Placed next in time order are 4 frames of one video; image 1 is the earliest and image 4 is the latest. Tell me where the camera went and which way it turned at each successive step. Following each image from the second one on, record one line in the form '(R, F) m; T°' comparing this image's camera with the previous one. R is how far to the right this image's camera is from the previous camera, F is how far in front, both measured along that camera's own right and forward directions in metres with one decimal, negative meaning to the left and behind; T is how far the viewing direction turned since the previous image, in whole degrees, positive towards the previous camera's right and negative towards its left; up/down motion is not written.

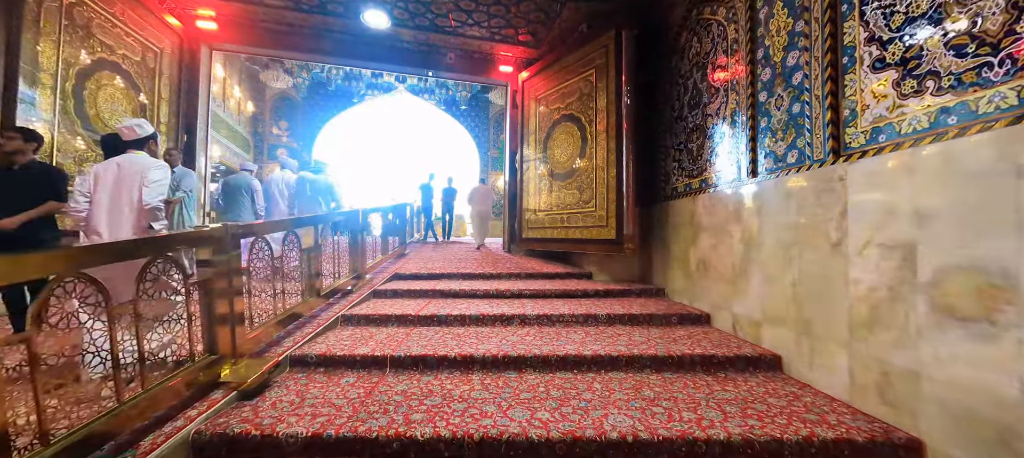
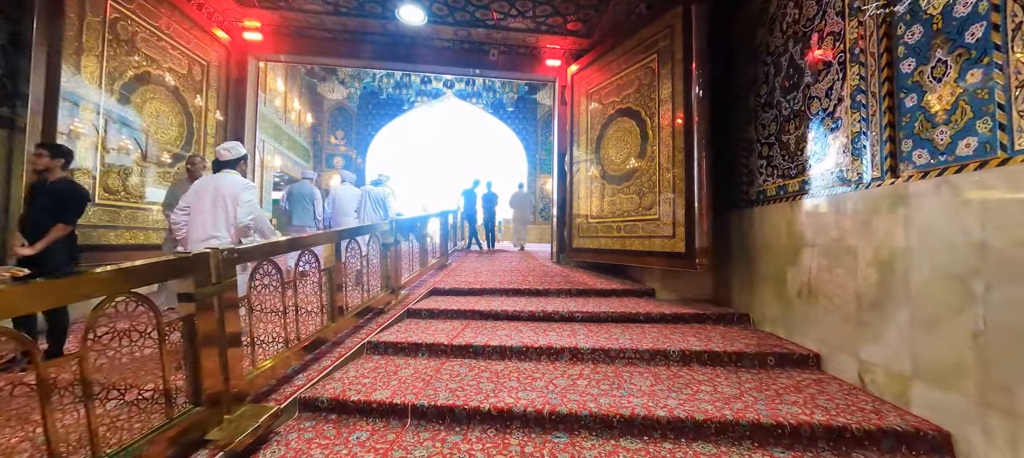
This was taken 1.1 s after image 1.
(0.0, +0.4) m; -8°
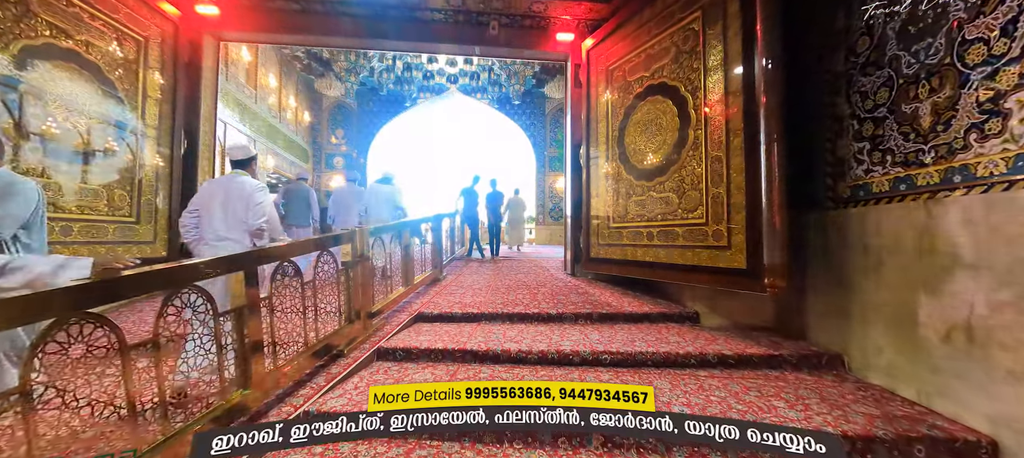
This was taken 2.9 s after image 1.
(0.0, +0.7) m; -1°
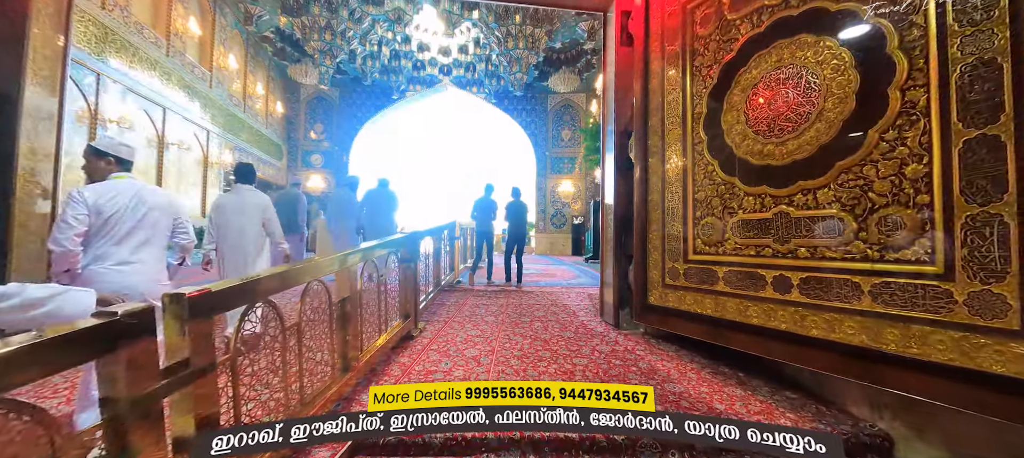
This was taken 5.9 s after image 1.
(-0.1, +1.3) m; +1°
